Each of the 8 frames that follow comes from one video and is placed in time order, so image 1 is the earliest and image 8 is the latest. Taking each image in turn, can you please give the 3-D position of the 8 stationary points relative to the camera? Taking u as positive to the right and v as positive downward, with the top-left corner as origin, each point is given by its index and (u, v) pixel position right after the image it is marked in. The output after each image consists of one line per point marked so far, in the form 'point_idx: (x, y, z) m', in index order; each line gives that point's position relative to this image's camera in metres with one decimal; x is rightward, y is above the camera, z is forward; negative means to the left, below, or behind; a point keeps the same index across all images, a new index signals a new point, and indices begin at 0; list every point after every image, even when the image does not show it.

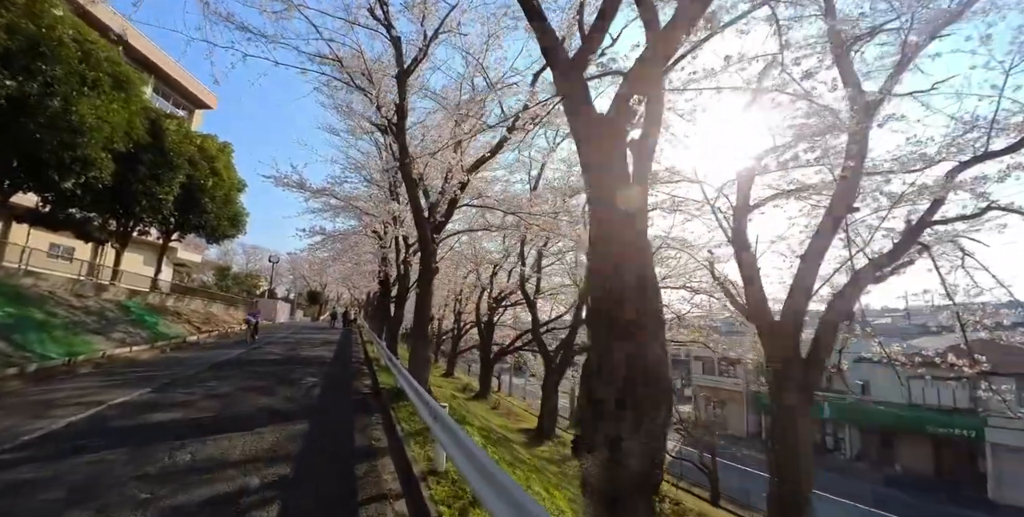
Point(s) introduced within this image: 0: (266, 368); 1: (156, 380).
0: (-5.3, -2.4, +9.3) m
1: (-6.4, -2.2, +7.9) m
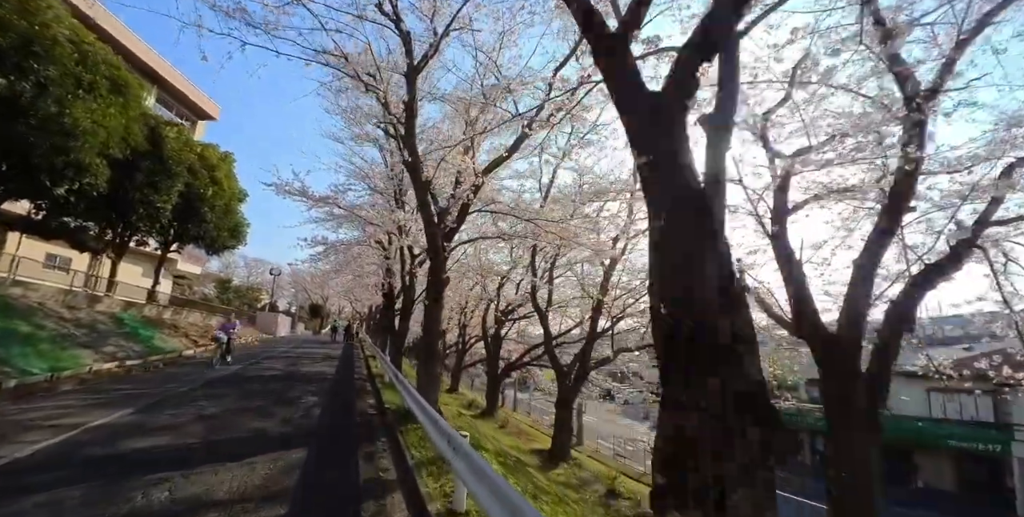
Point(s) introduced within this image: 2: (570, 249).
0: (-5.0, -2.6, +8.7) m
1: (-6.1, -2.3, +7.3) m
2: (+1.6, +0.3, +11.7) m
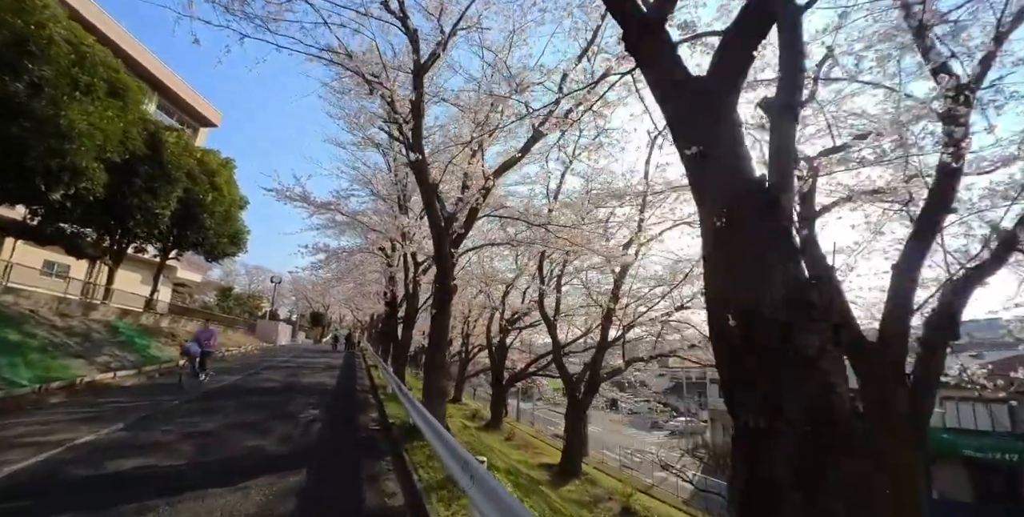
0: (-4.8, -2.7, +8.3) m
1: (-6.0, -2.4, +6.9) m
2: (+1.8, +0.1, +11.3) m
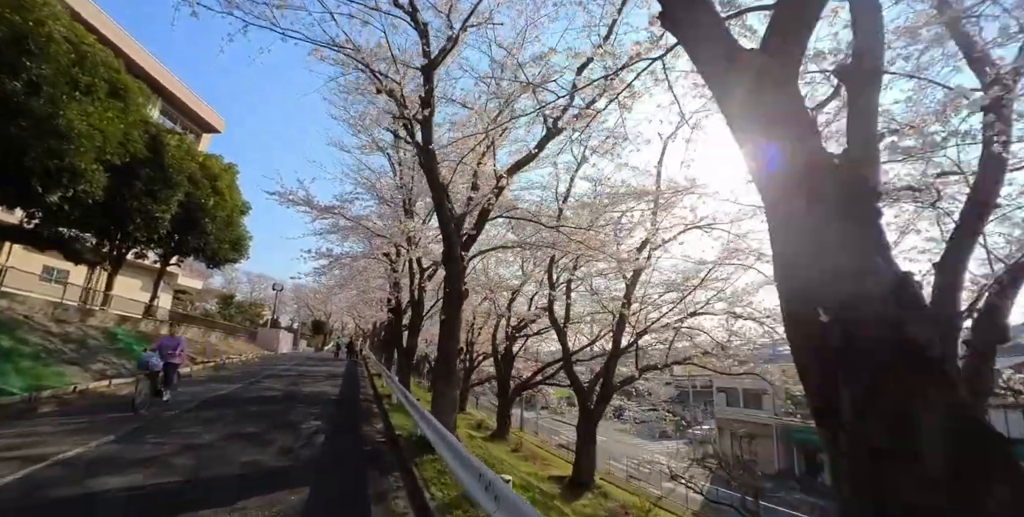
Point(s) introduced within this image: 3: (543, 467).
0: (-4.6, -2.7, +7.9) m
1: (-5.7, -2.5, +6.6) m
2: (+2.0, 0.0, +11.0) m
3: (+0.9, -6.1, +12.7) m
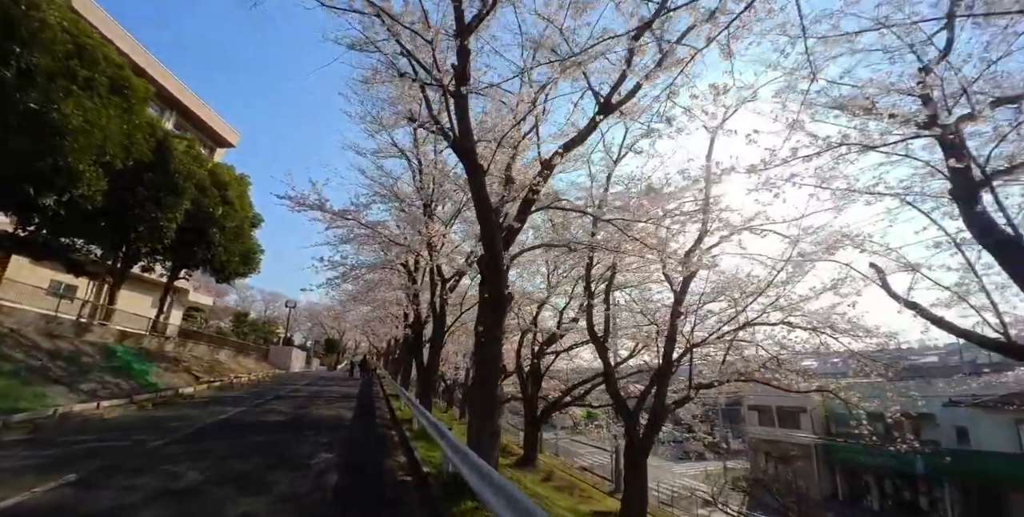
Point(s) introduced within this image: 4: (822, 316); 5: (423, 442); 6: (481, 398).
0: (-3.9, -2.8, +6.7) m
1: (-5.1, -2.5, +5.4) m
2: (+2.7, -0.1, +9.8) m
3: (+1.8, -6.2, +11.2) m
4: (+8.4, -1.6, +11.8) m
5: (-1.6, -3.3, +7.9) m
6: (-0.4, -1.6, +5.1) m
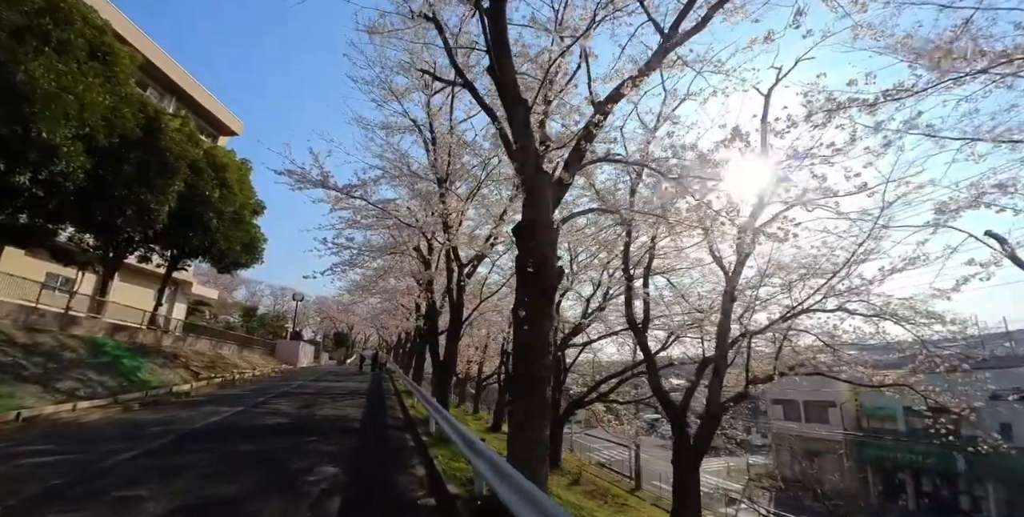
0: (-3.3, -2.4, +5.6) m
1: (-4.6, -2.2, +4.4) m
2: (+3.3, +0.4, +8.5) m
3: (+2.4, -5.8, +10.1) m
4: (+9.0, -1.0, +10.5) m
5: (-1.1, -2.9, +6.8) m
6: (+0.1, -1.2, +4.0) m
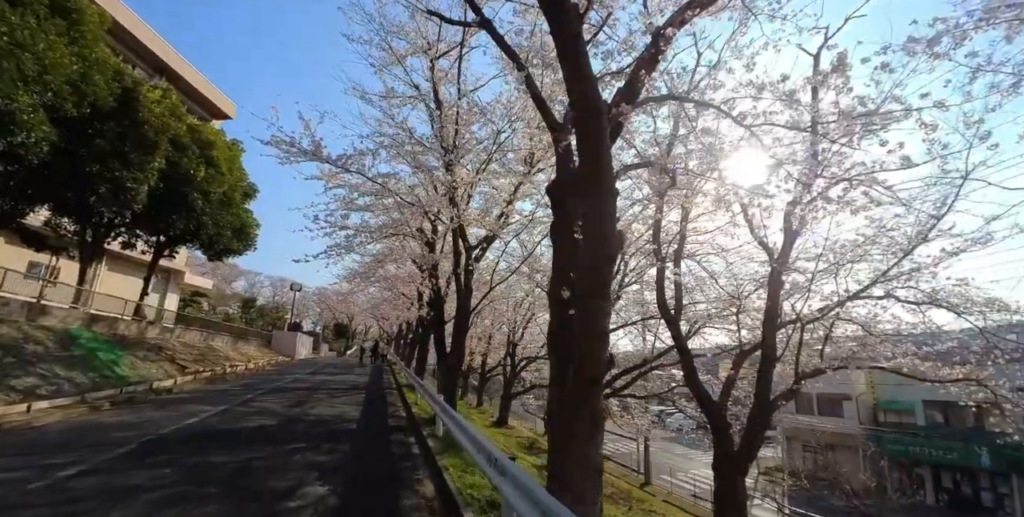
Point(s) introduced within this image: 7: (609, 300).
0: (-3.0, -2.2, +4.7) m
1: (-4.3, -1.9, +3.4) m
2: (+3.6, +0.7, +7.5) m
3: (+2.7, -5.4, +9.2) m
4: (+9.3, -0.7, +9.5) m
5: (-0.8, -2.6, +5.9) m
6: (+0.4, -1.0, +3.0) m
7: (+0.6, -0.2, +3.1) m
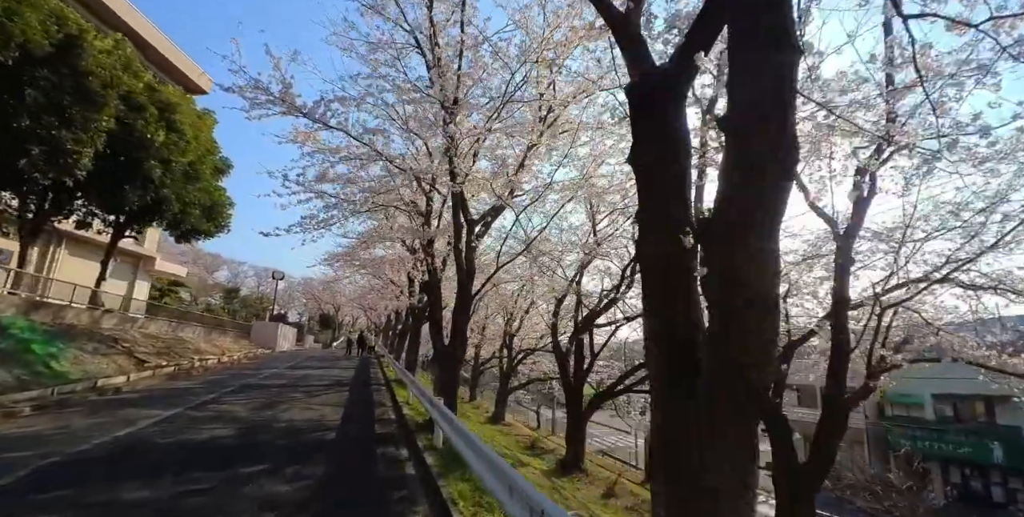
0: (-2.8, -1.8, +3.3) m
1: (-4.0, -1.6, +2.0) m
2: (+3.8, +1.1, +6.2) m
3: (+2.9, -5.0, +8.0) m
4: (+9.5, -0.3, +8.4) m
5: (-0.5, -2.3, +4.6) m
6: (+0.7, -0.7, +1.7) m
7: (+1.0, +0.1, +1.8) m
